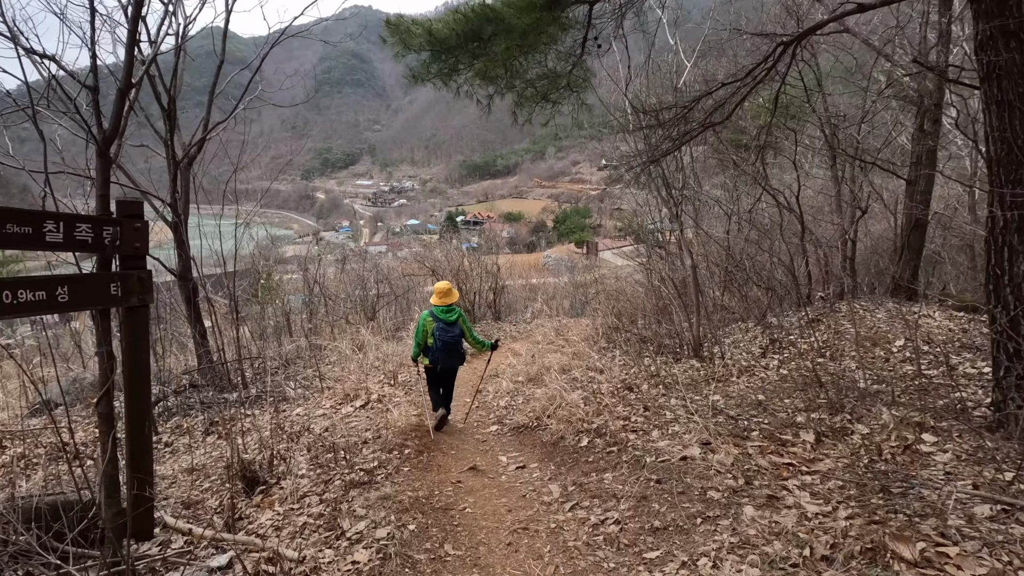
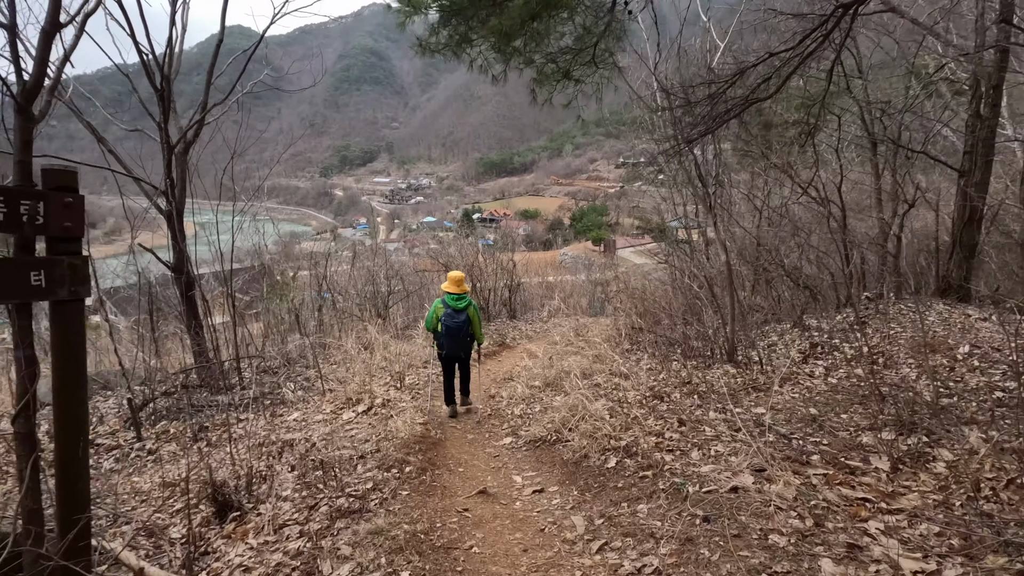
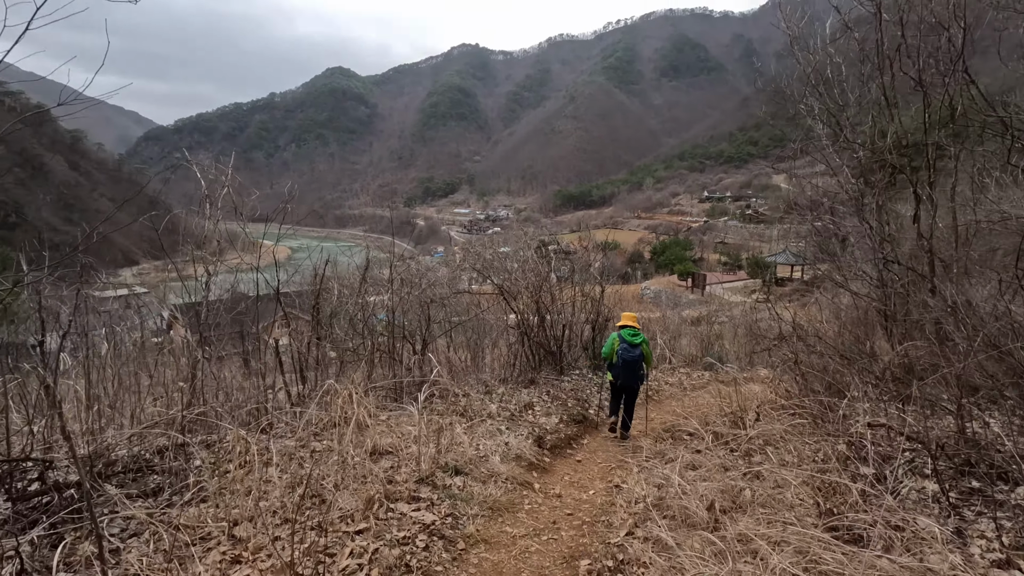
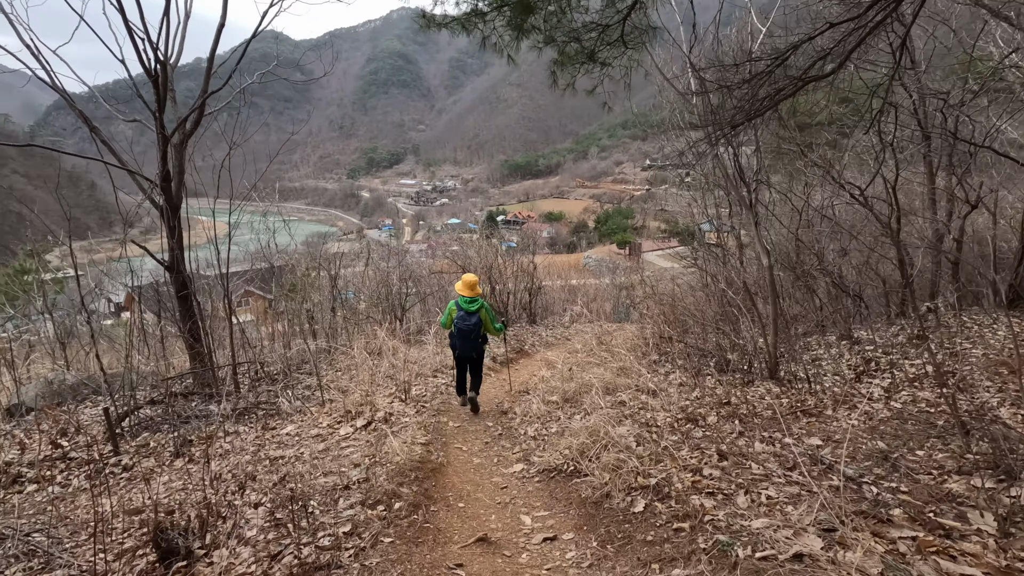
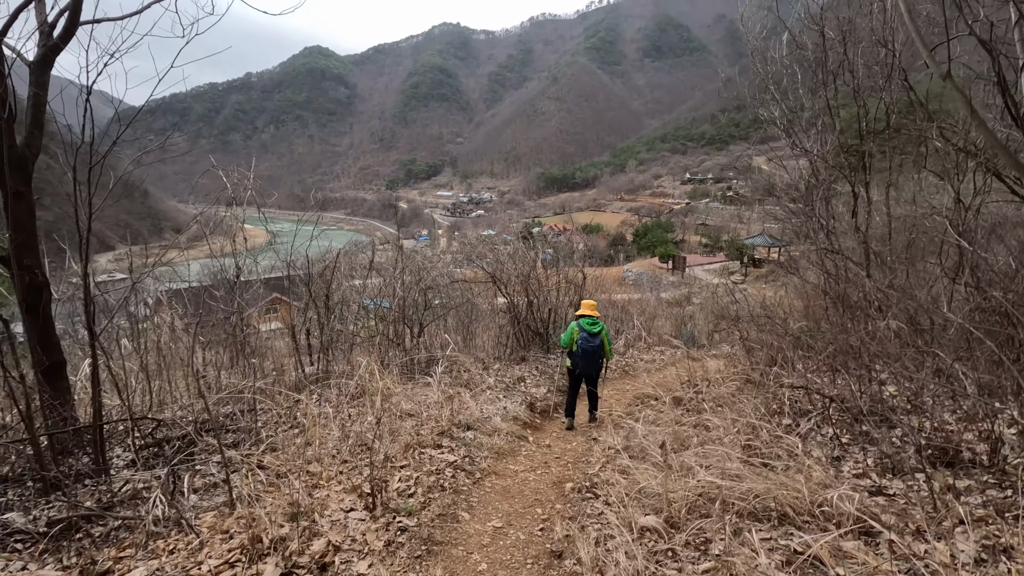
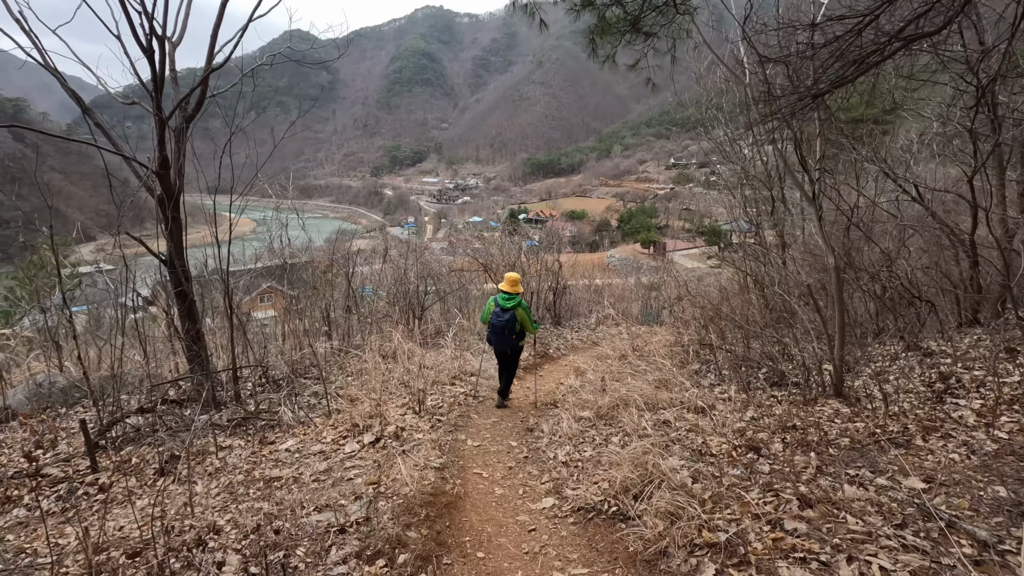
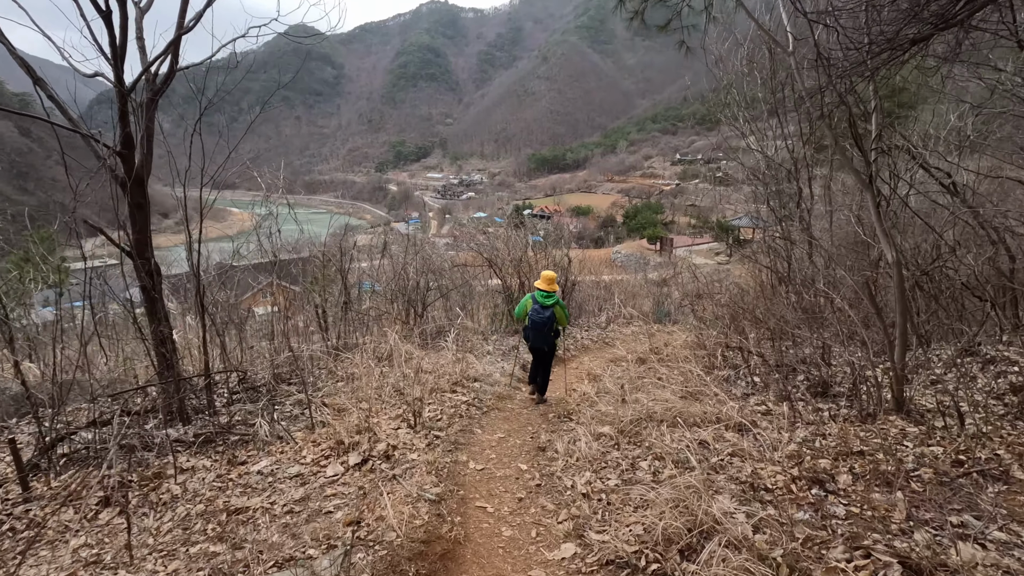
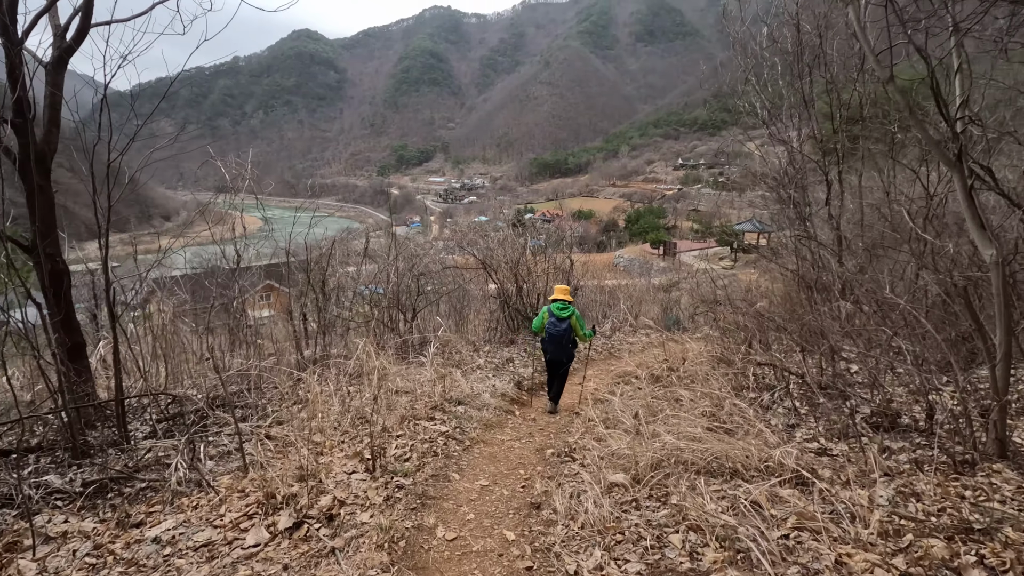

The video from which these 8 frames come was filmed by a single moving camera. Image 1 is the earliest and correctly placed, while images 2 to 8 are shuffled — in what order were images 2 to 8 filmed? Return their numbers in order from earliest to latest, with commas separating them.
2, 4, 6, 7, 8, 5, 3
